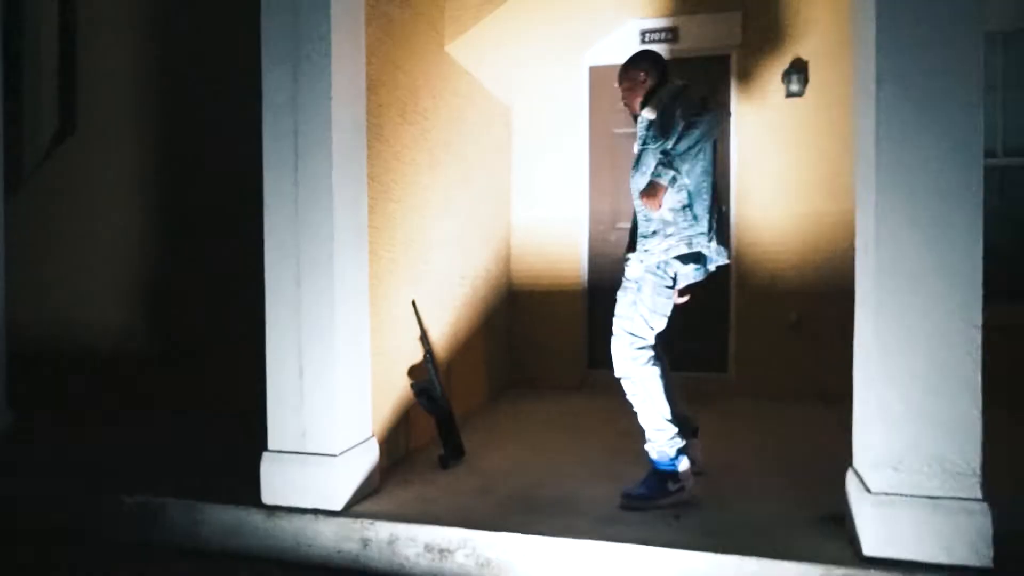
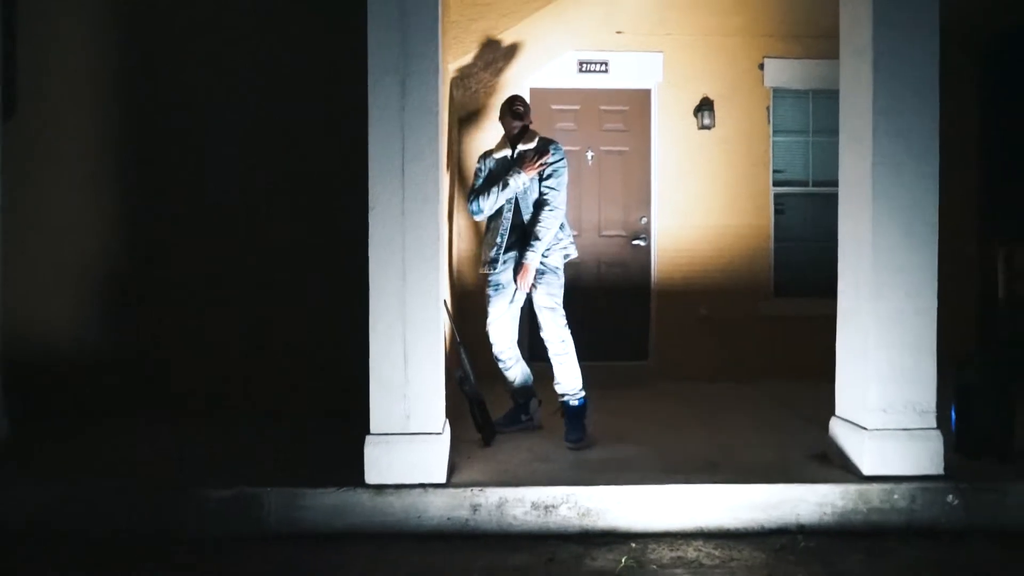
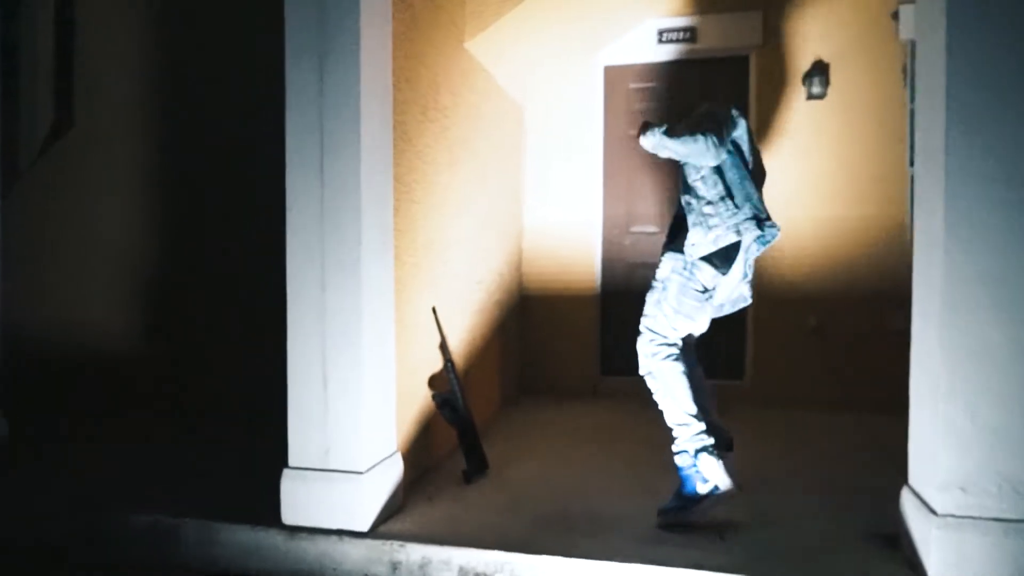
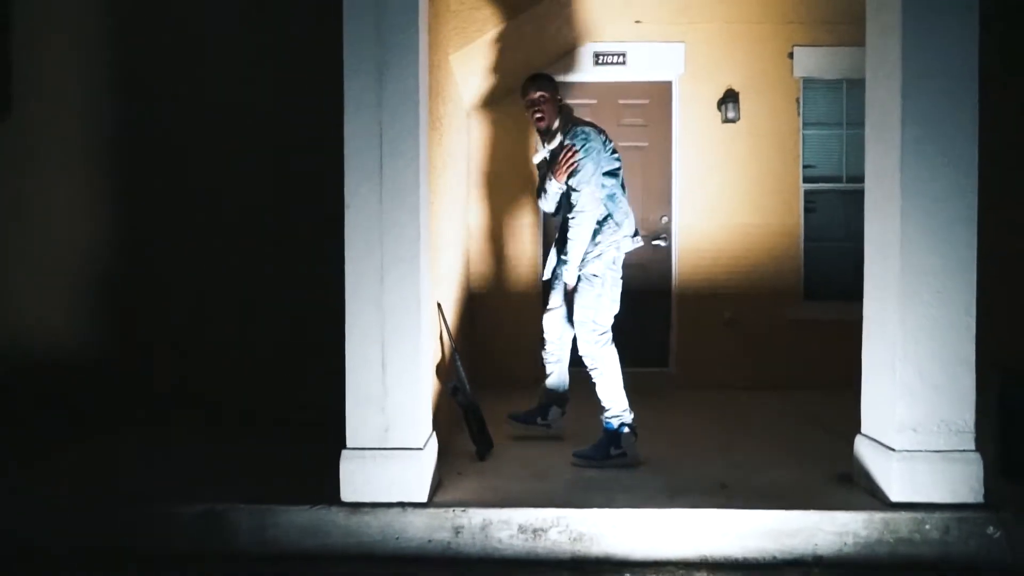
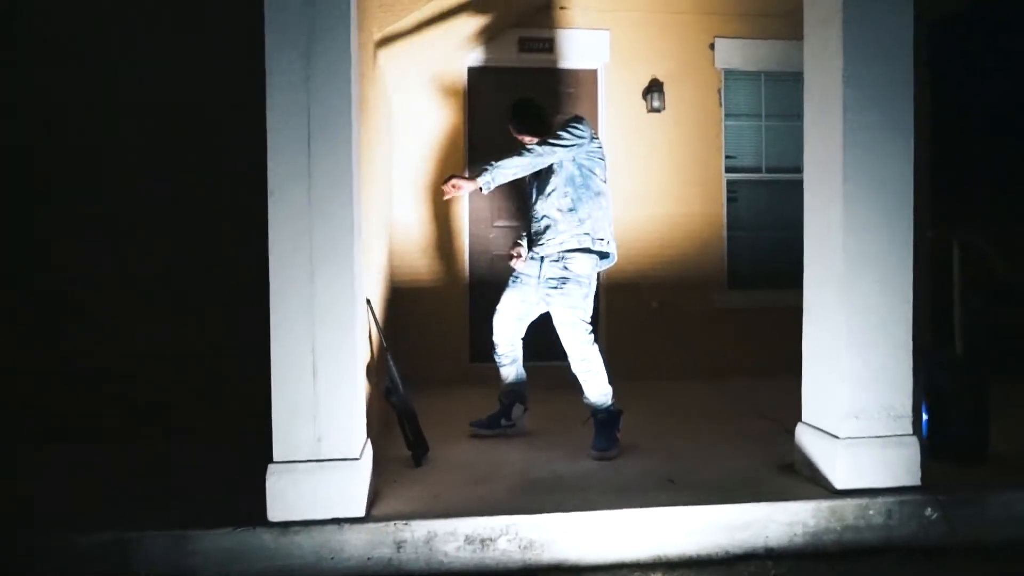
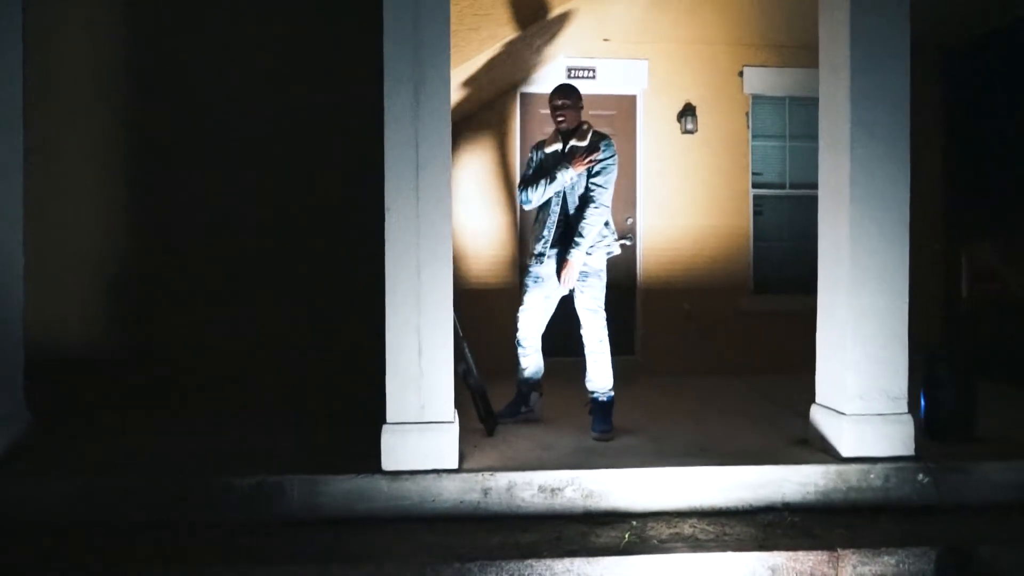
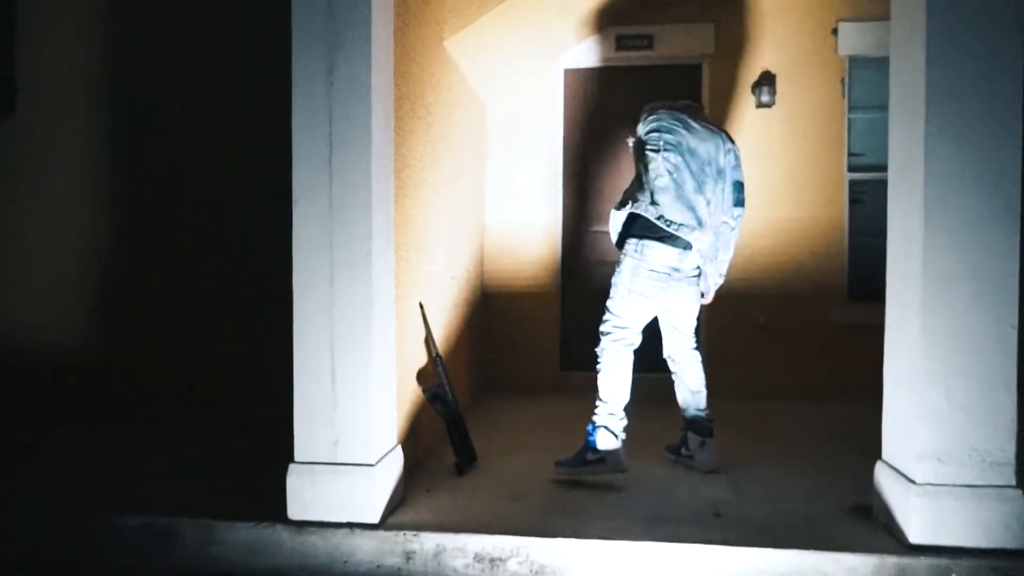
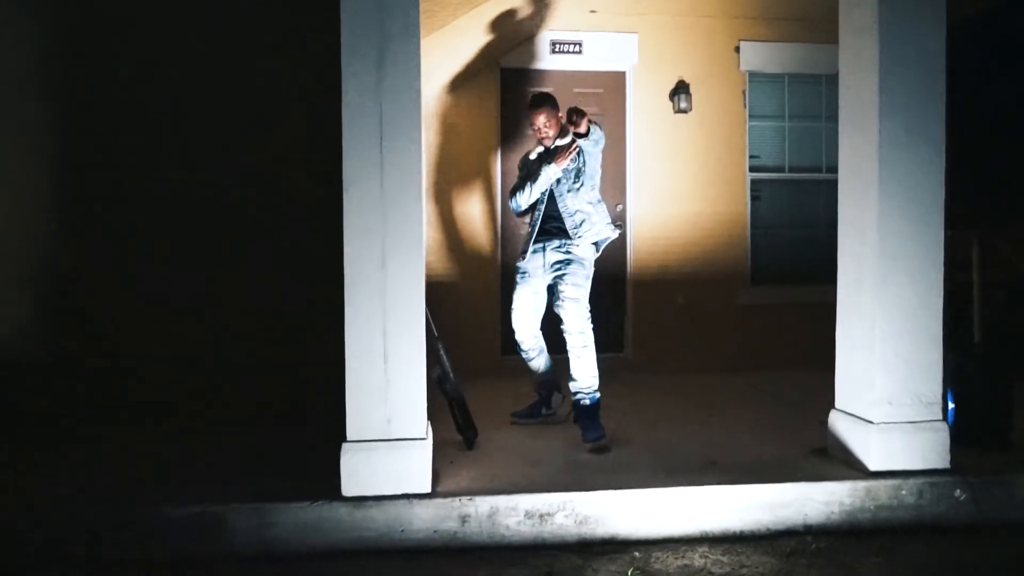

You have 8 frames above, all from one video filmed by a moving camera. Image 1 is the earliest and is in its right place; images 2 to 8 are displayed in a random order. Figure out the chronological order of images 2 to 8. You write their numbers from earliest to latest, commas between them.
3, 7, 4, 2, 6, 8, 5
